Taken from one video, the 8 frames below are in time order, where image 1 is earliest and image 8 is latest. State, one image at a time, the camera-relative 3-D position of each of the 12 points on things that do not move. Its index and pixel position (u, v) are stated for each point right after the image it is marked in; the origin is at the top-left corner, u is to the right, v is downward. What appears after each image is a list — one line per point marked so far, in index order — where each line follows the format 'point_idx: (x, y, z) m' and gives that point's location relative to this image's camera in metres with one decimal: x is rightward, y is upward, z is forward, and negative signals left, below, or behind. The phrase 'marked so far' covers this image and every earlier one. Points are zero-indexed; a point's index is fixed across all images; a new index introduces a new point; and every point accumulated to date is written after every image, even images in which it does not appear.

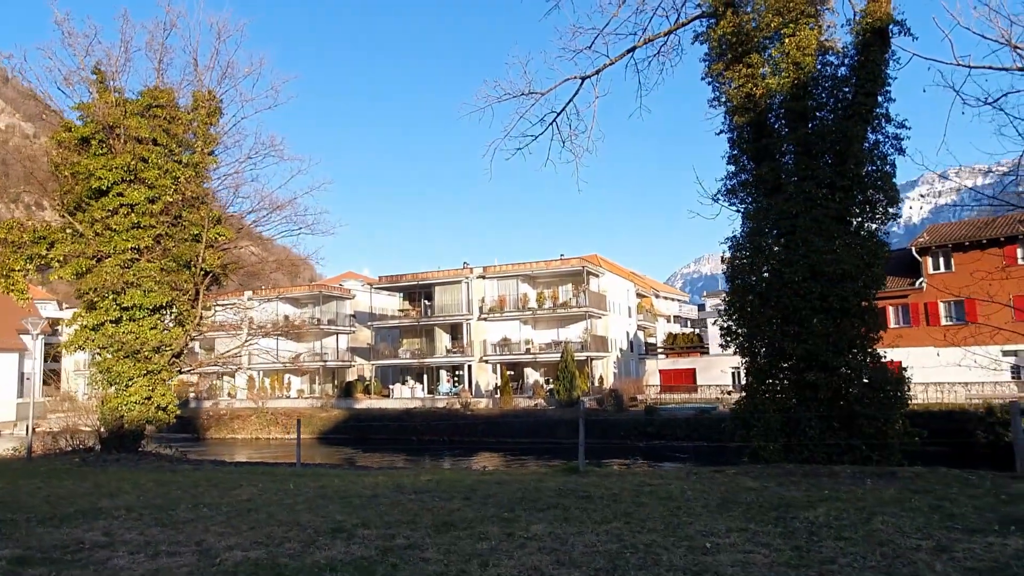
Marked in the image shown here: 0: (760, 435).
0: (+4.2, -2.4, +12.6) m
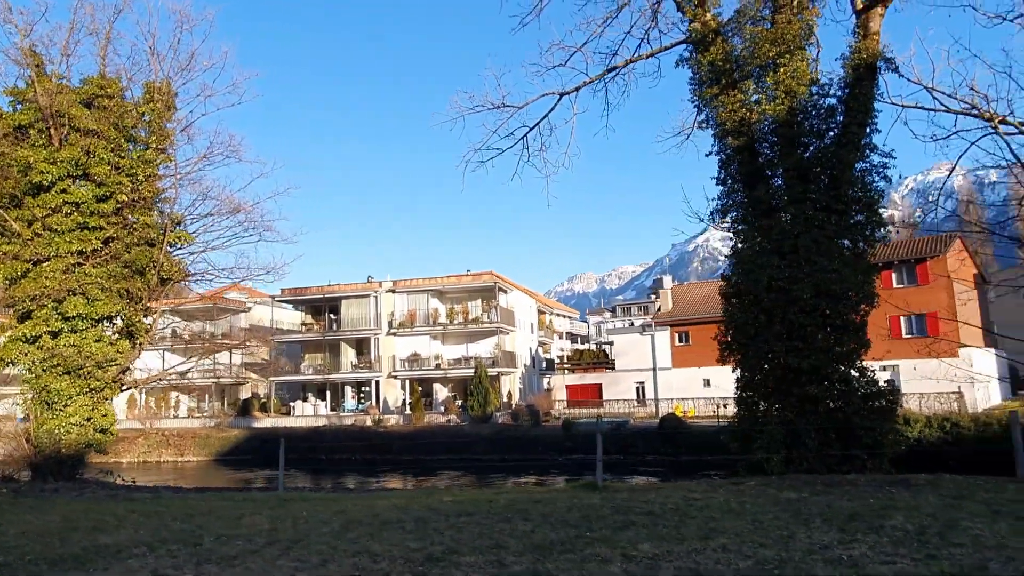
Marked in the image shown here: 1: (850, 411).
0: (+4.3, -2.7, +13.1) m
1: (+5.5, -2.0, +12.7) m
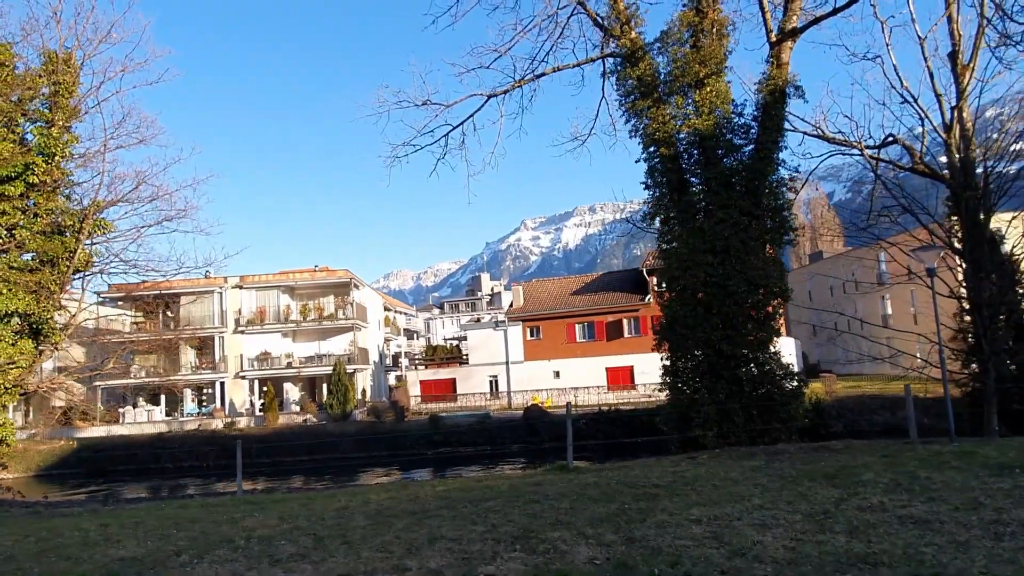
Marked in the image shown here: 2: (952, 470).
0: (+3.5, -2.6, +14.7) m
1: (+4.8, -1.9, +14.6) m
2: (+5.6, -2.3, +10.1) m
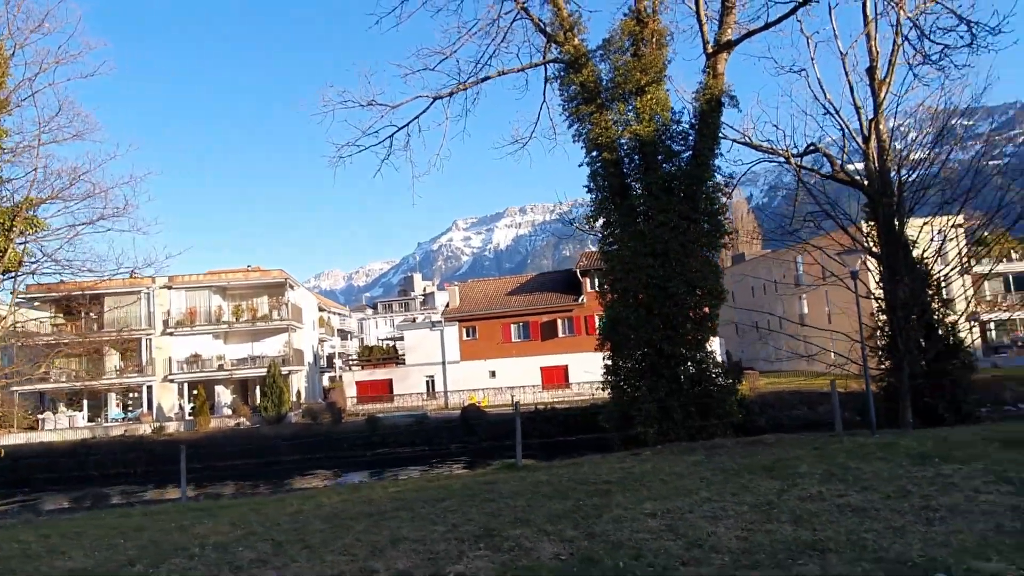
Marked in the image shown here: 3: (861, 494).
0: (+2.5, -2.6, +15.2) m
1: (+3.8, -1.9, +15.2) m
2: (+5.0, -2.4, +10.8) m
3: (+3.9, -2.3, +8.9) m
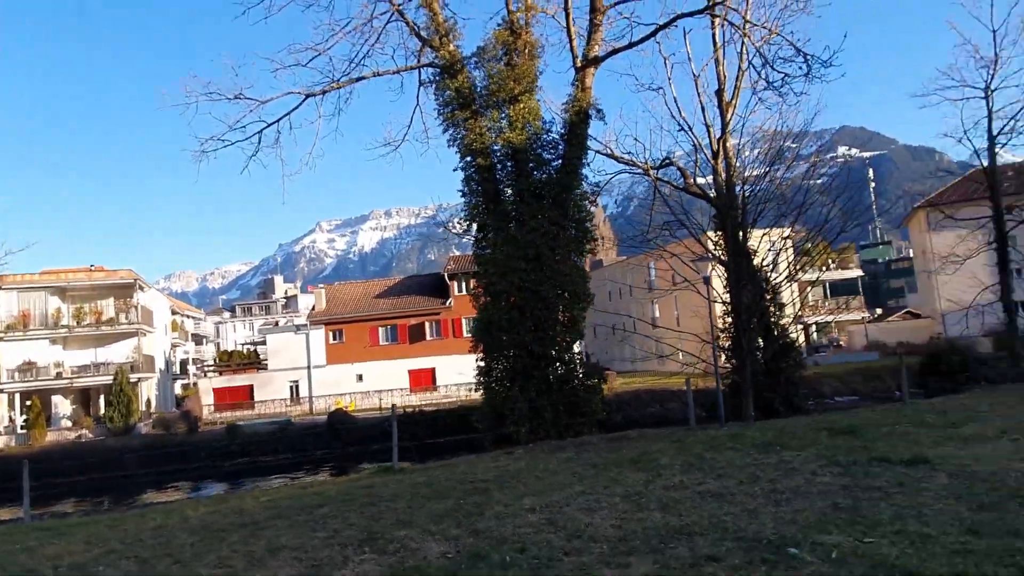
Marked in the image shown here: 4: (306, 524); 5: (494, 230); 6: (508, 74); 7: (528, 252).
0: (0.0, -2.7, +15.6) m
1: (+1.3, -2.0, +15.9) m
2: (+3.3, -2.4, +11.7) m
3: (+2.5, -2.4, +9.6) m
4: (-2.5, -2.8, +9.5) m
5: (-0.4, +1.2, +15.9) m
6: (-0.1, +4.4, +16.2) m
7: (+0.3, +0.7, +15.5) m
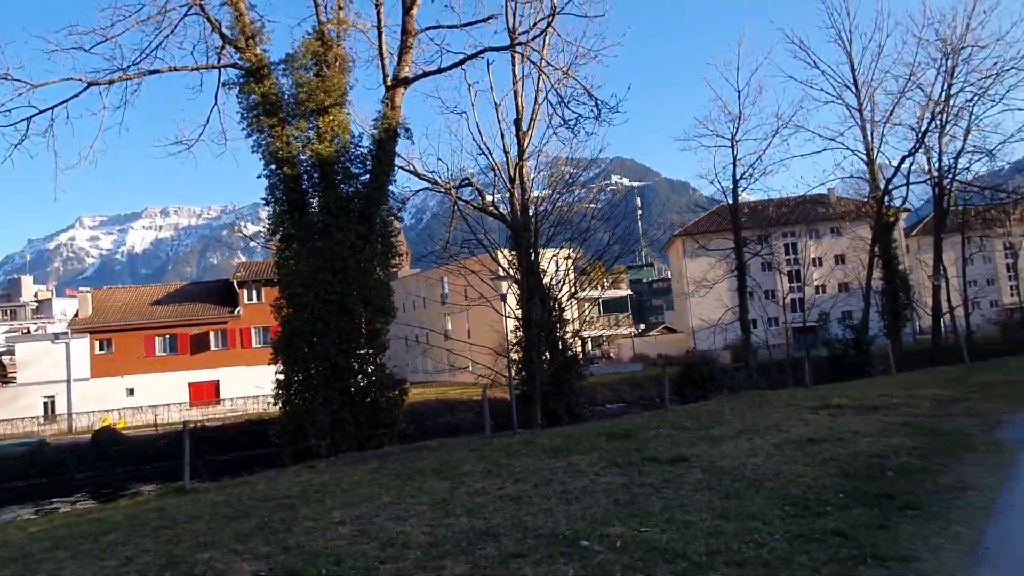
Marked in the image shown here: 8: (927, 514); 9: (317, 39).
0: (-3.9, -2.9, +15.6) m
1: (-2.8, -2.3, +16.2) m
2: (+0.2, -2.7, +12.7) m
3: (+0.1, -2.6, +10.6) m
4: (-4.8, -3.0, +9.1) m
5: (-4.3, +0.9, +15.9) m
6: (-4.1, +4.1, +16.3) m
7: (-3.6, +0.4, +15.6) m
8: (+3.1, -1.7, +5.9) m
9: (-4.2, +5.2, +16.7) m
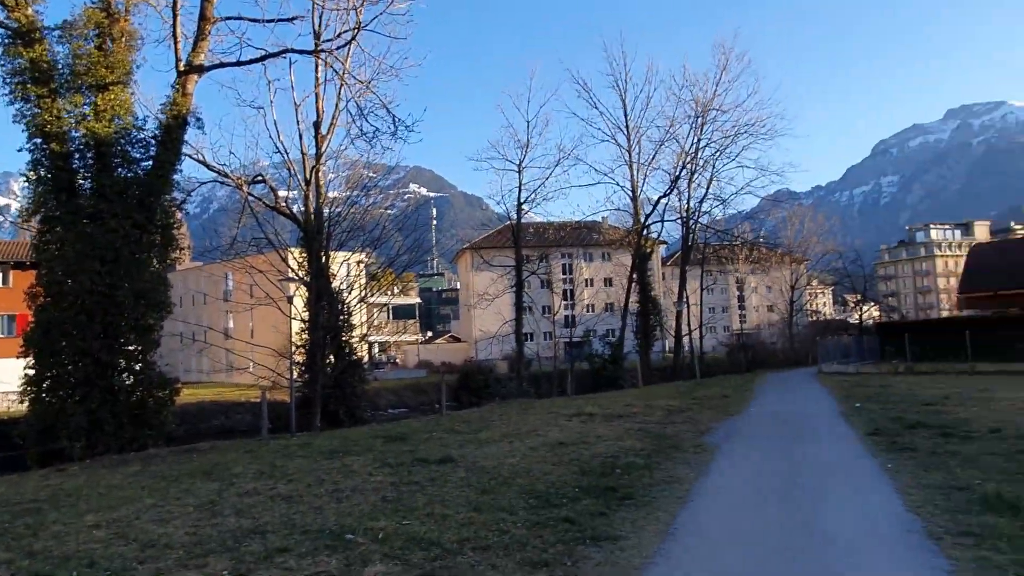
0: (-8.2, -2.7, +14.5) m
1: (-7.2, -2.2, +15.4) m
2: (-3.4, -2.8, +12.8) m
3: (-3.0, -2.7, +10.7) m
4: (-7.3, -2.8, +8.0) m
5: (-8.4, +1.1, +14.7) m
6: (-8.1, +4.3, +15.3) m
7: (-7.6, +0.6, +14.7) m
8: (+1.1, -1.9, +7.0) m
9: (-8.2, +5.4, +15.7) m
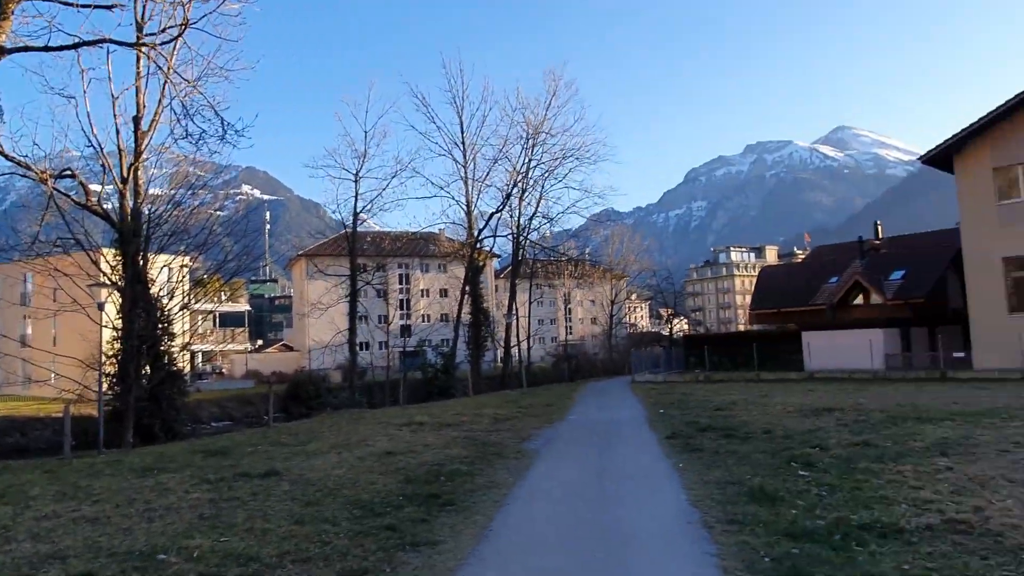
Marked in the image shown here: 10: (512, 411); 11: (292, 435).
0: (-11.1, -2.8, +12.7) m
1: (-10.3, -2.2, +13.8) m
2: (-6.1, -2.9, +12.0) m
3: (-5.3, -2.8, +10.0) m
4: (-9.0, -2.7, +6.5) m
5: (-11.3, +1.1, +12.9) m
6: (-11.1, +4.3, +13.5) m
7: (-10.6, +0.6, +13.0) m
8: (-0.4, -2.0, +7.2) m
9: (-11.3, +5.4, +13.9) m
10: (+0.1, -2.7, +17.0) m
11: (-4.1, -2.8, +15.0) m
